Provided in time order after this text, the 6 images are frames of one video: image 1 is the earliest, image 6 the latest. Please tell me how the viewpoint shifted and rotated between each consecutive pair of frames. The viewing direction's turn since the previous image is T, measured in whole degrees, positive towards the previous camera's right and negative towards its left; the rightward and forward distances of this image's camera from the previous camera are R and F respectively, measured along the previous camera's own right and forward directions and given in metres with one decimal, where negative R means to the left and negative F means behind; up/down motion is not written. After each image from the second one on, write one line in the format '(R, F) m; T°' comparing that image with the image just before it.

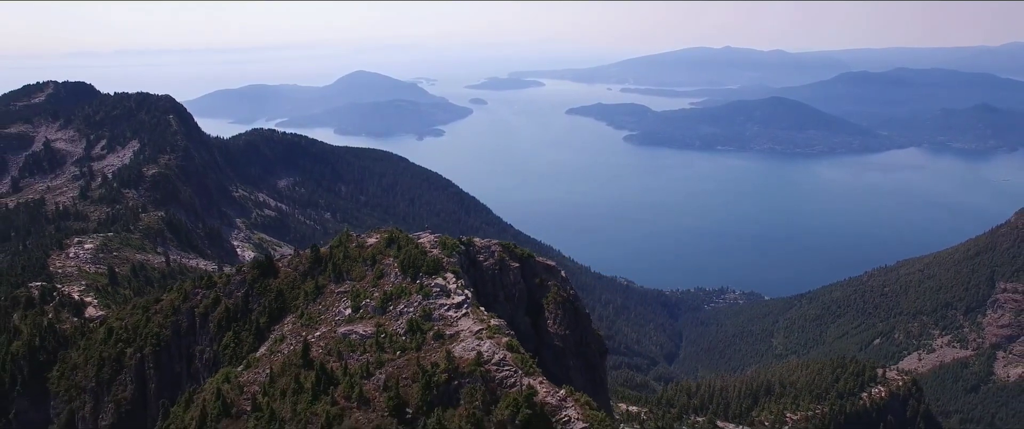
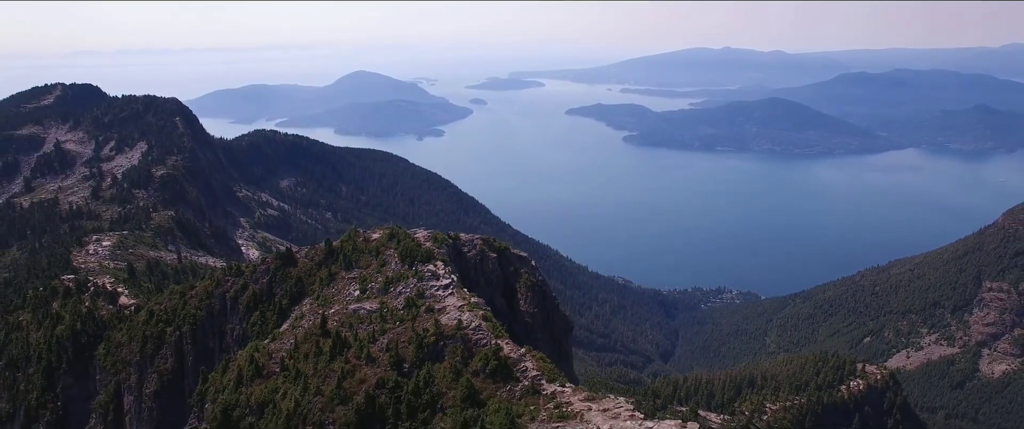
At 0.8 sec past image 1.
(+0.5, -2.9) m; 0°
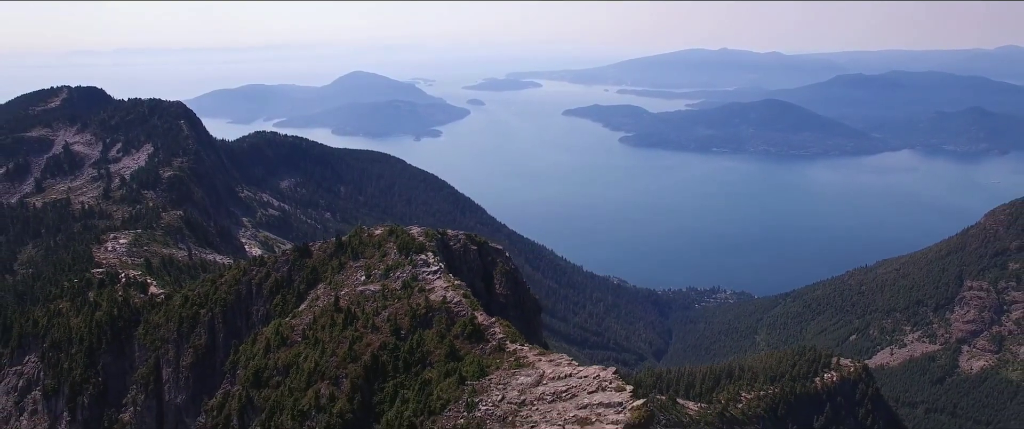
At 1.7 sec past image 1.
(+0.6, -3.6) m; 0°
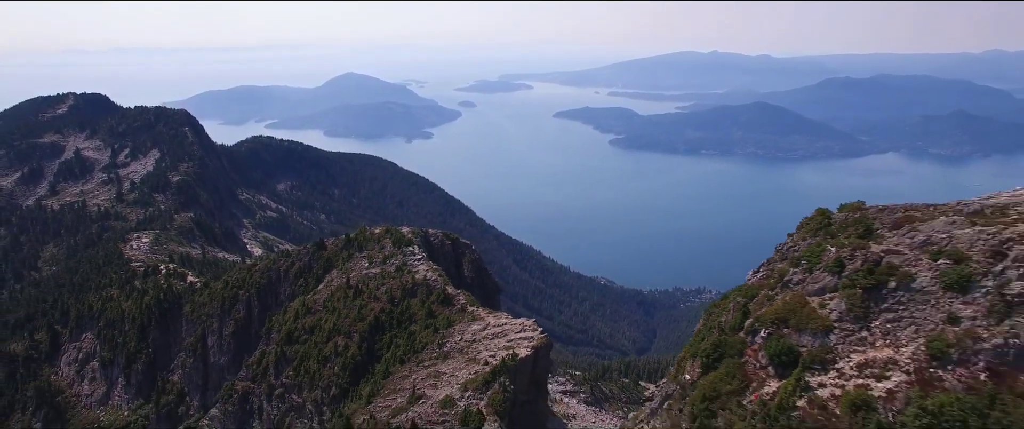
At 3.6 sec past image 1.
(+1.1, -7.0) m; +1°
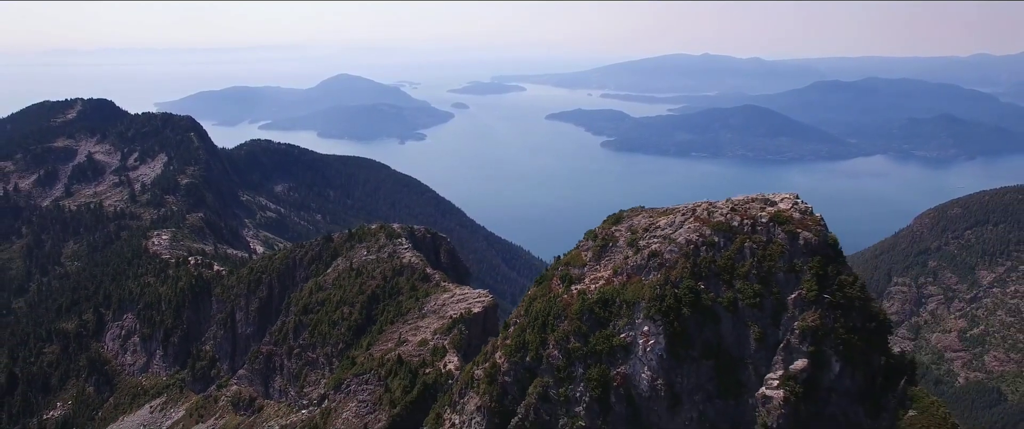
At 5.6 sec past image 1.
(+1.4, -7.6) m; +1°
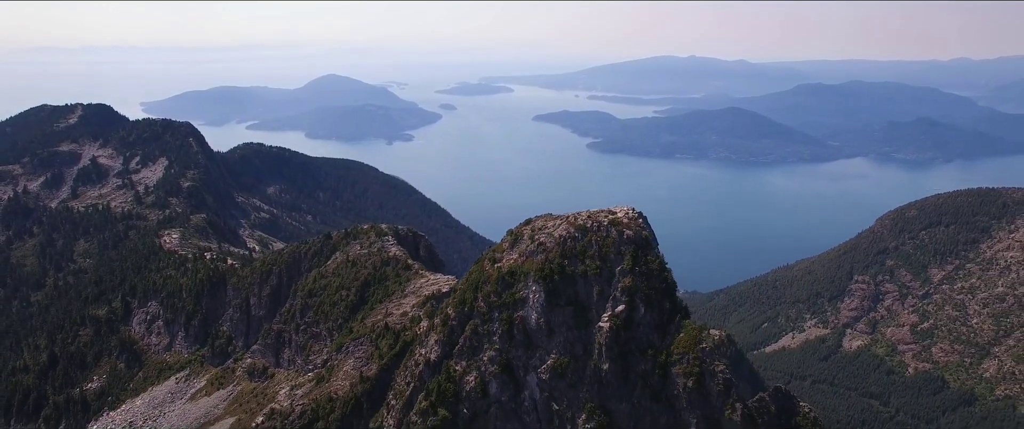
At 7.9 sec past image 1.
(+1.5, -8.0) m; +1°
